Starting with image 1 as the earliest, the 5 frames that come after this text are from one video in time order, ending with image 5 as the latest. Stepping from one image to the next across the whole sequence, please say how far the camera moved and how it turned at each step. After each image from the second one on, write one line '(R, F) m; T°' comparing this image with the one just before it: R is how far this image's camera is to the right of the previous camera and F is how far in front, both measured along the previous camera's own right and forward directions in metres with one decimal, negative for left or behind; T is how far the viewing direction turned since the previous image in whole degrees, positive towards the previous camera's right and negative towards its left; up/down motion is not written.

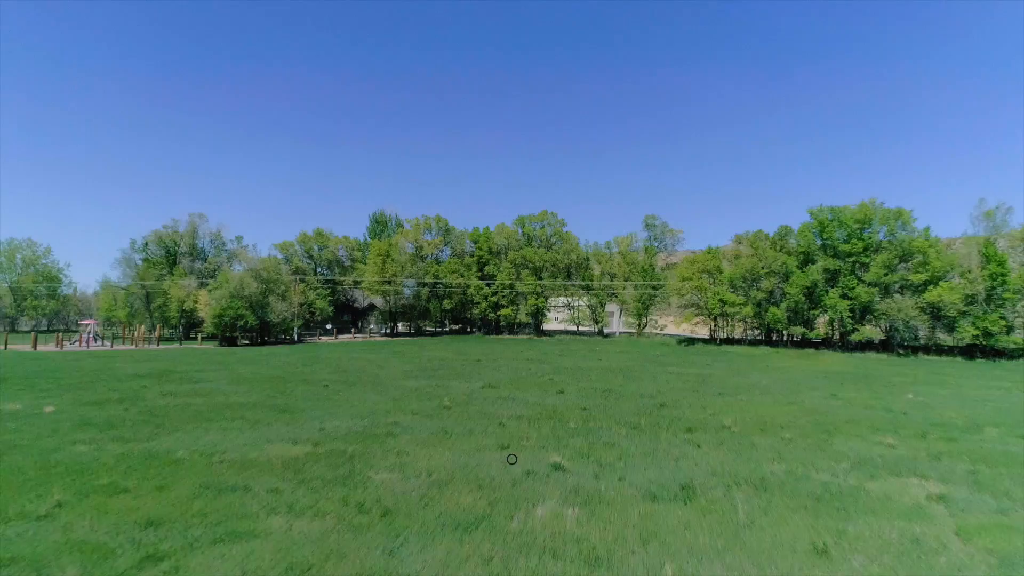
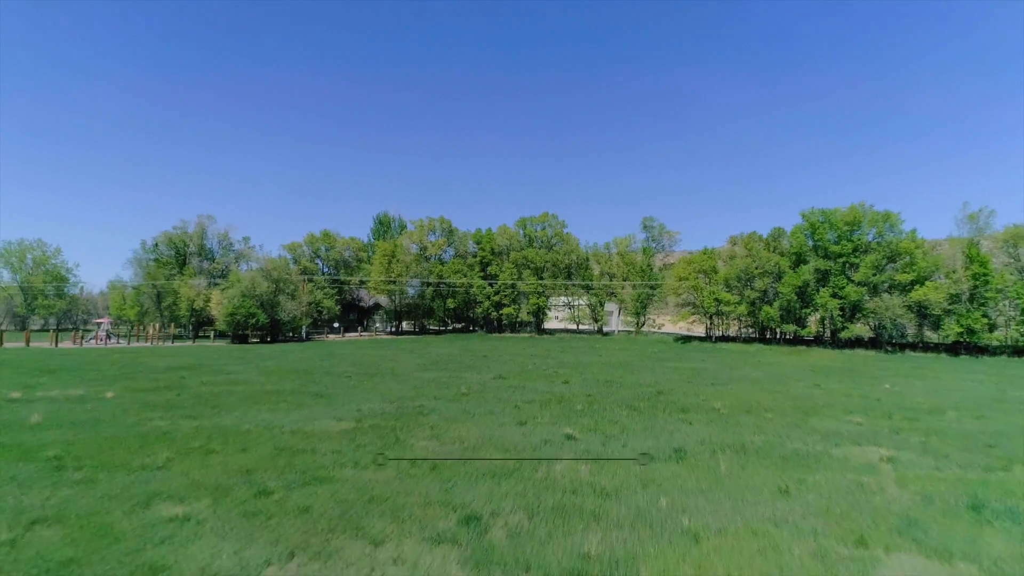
(-0.4, -1.4) m; 0°
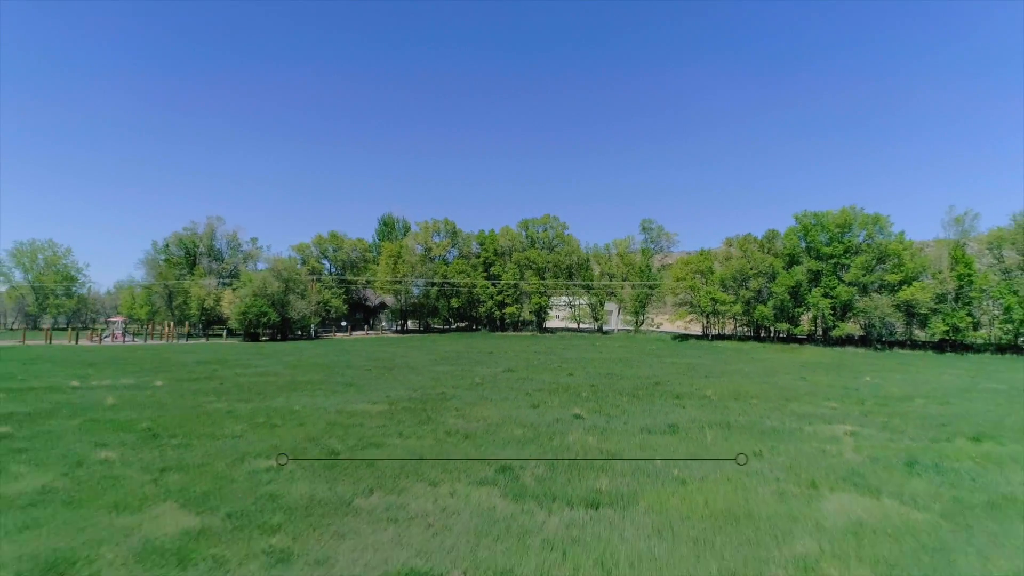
(-0.4, -1.4) m; 0°
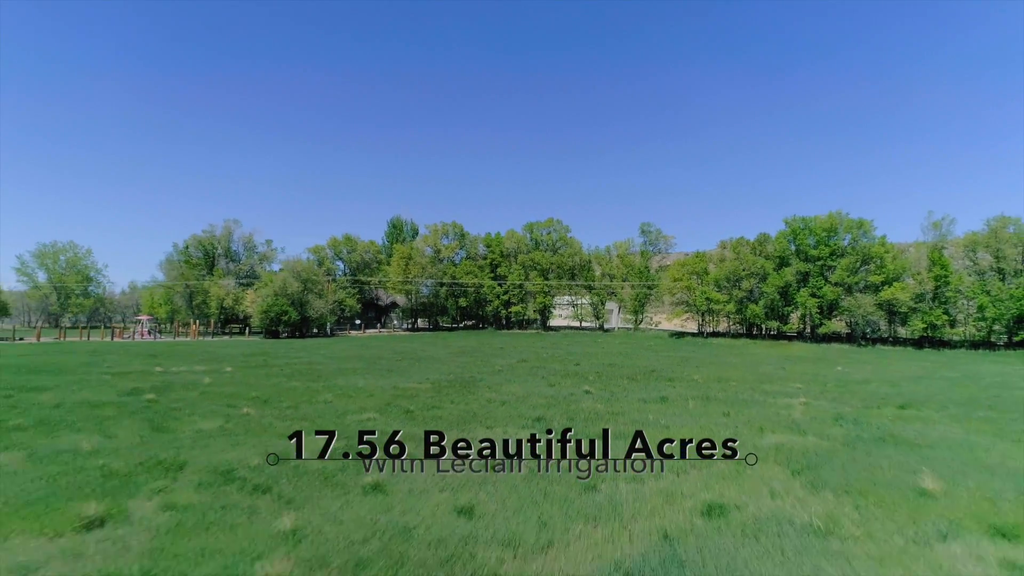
(-0.6, -2.7) m; 0°
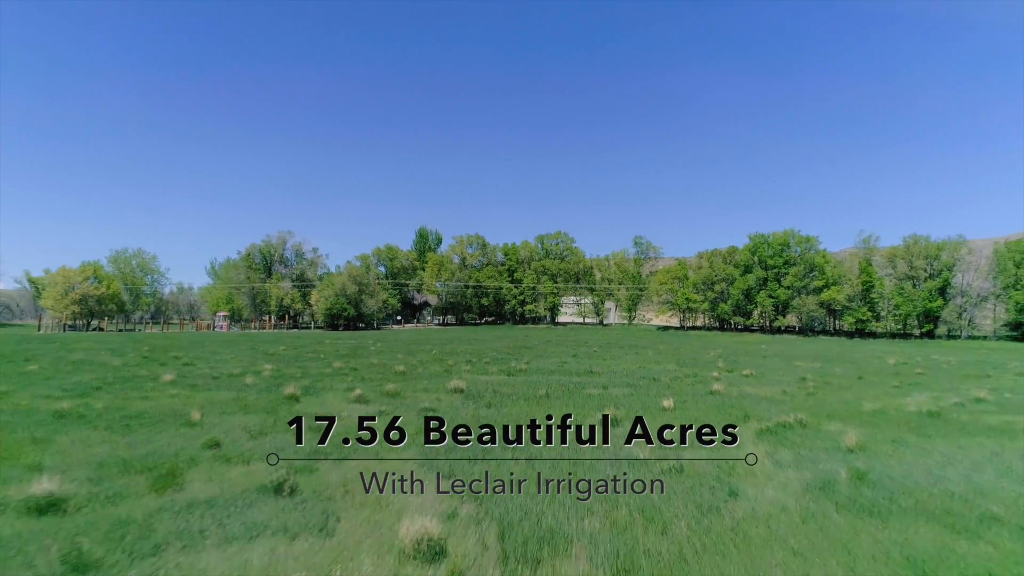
(-2.0, -10.7) m; 0°
